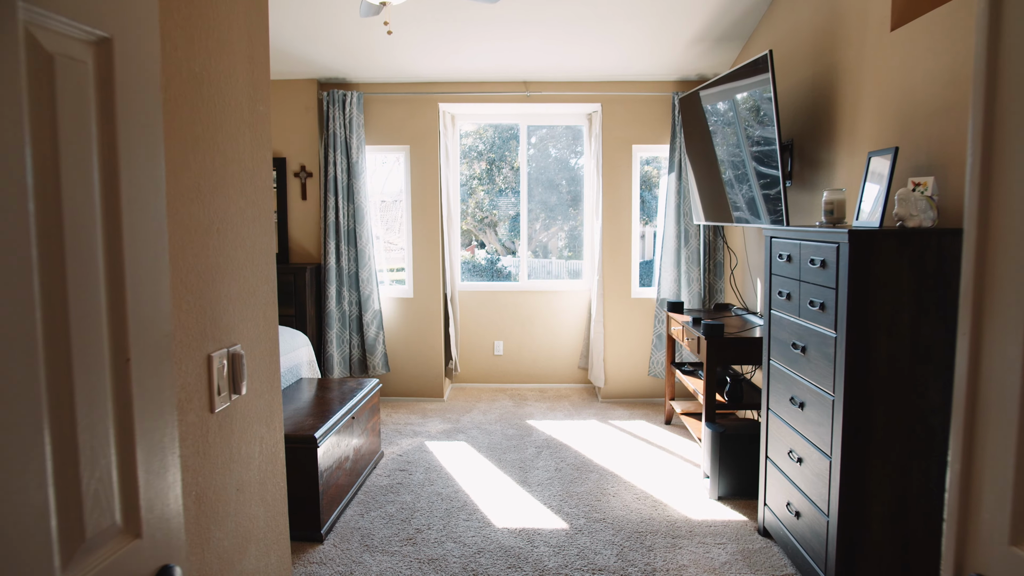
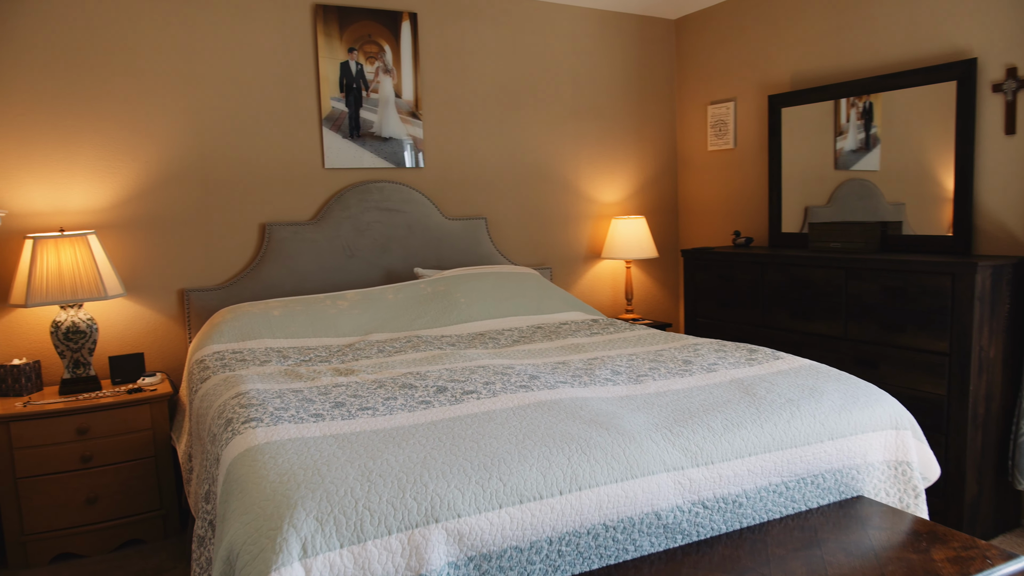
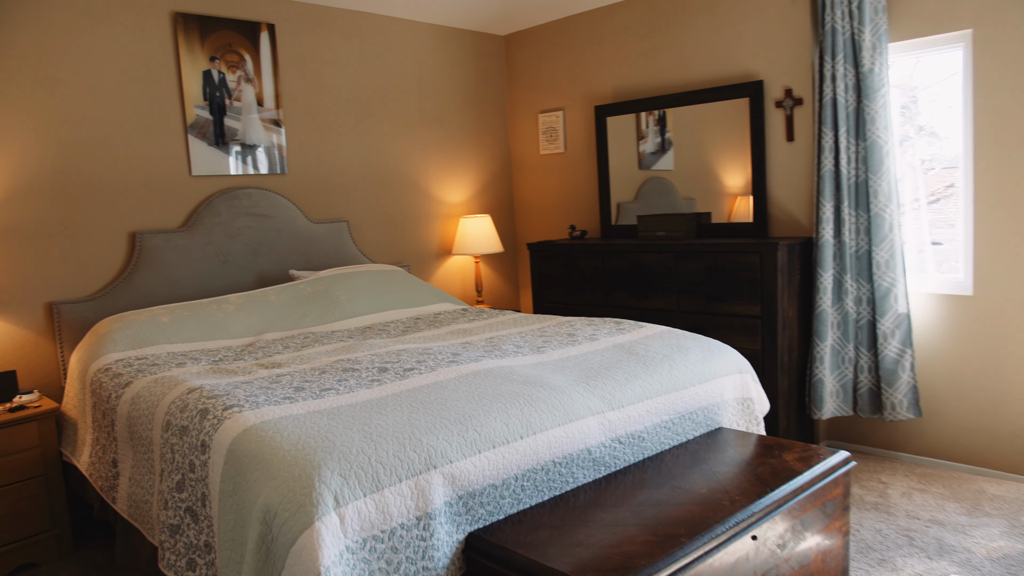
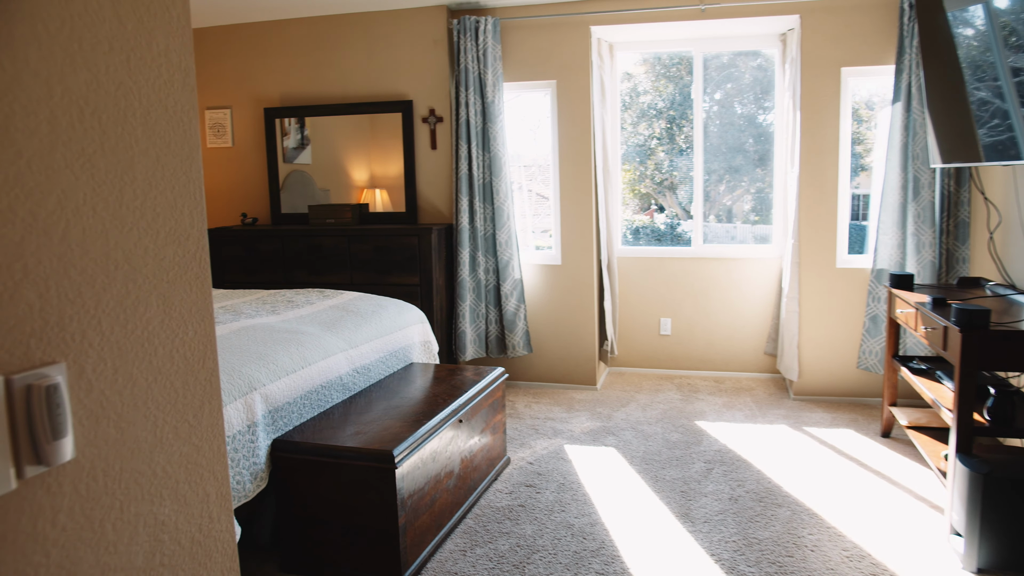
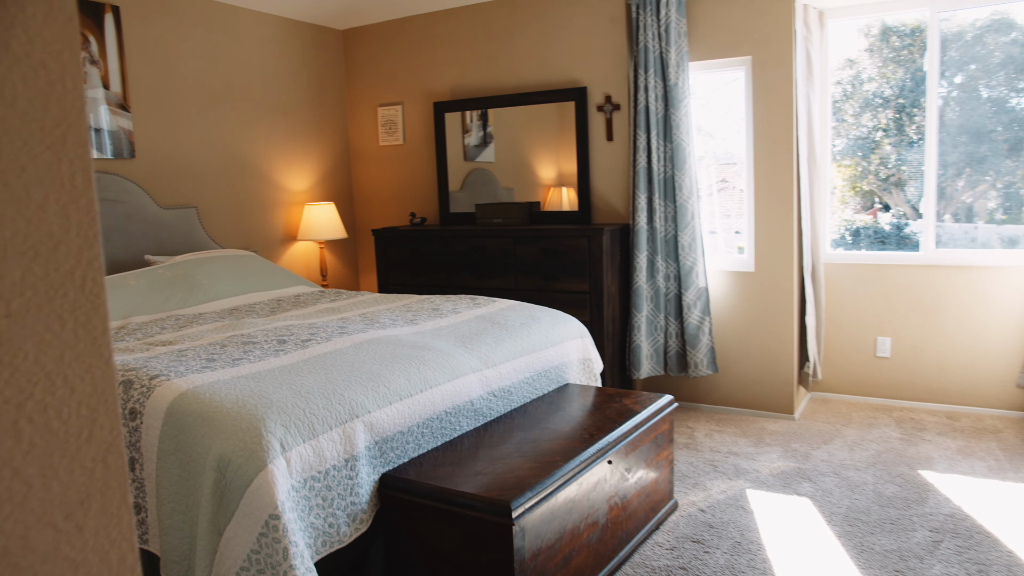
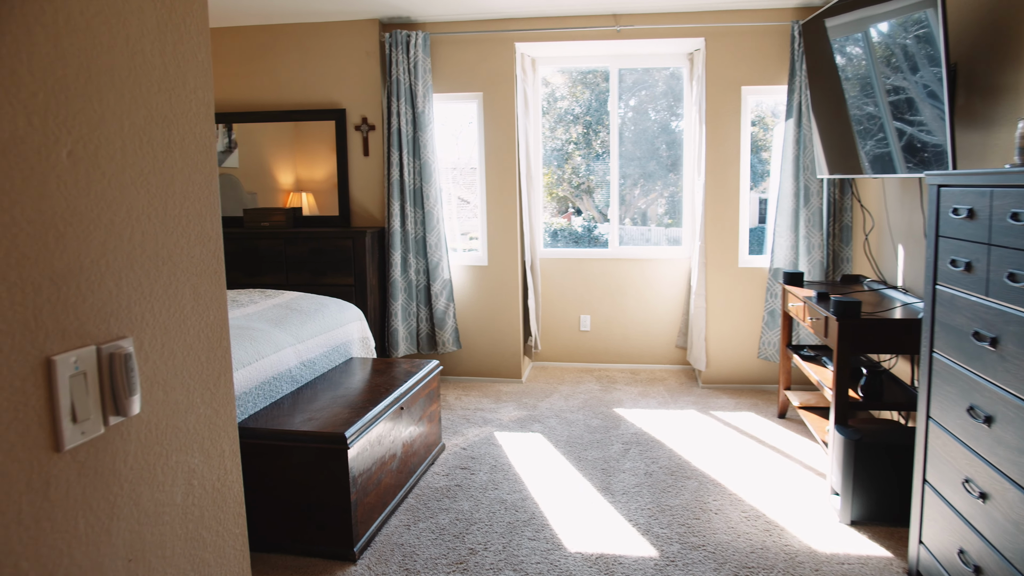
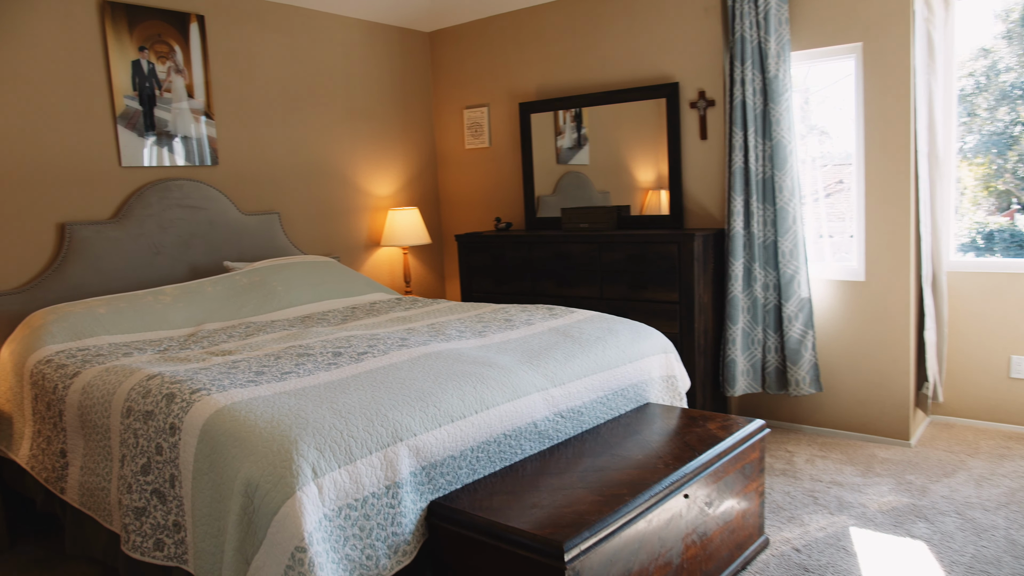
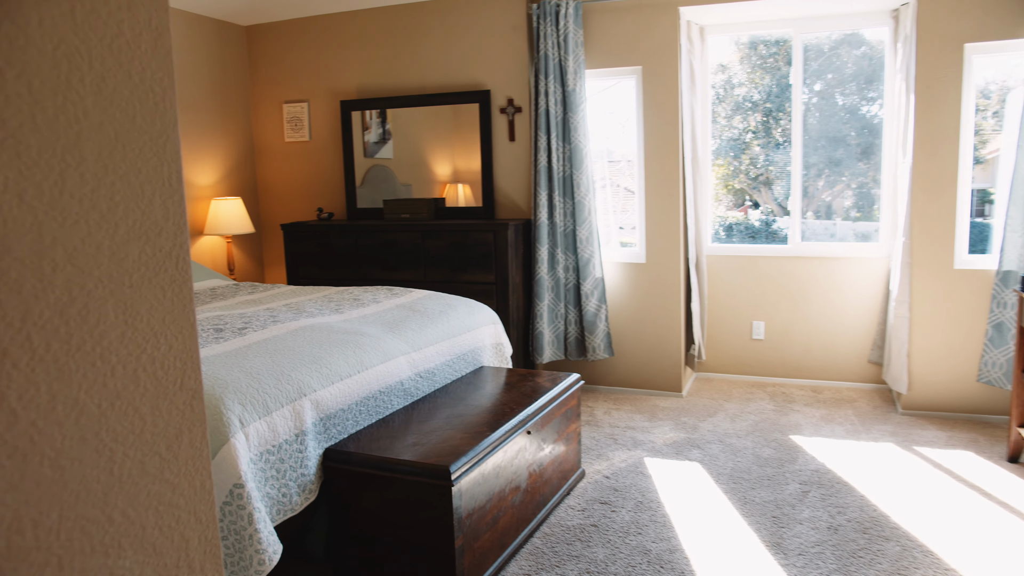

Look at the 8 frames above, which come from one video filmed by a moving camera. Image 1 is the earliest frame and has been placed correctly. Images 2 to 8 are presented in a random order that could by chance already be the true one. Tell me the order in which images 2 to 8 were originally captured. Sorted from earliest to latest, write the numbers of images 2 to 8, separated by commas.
6, 4, 8, 5, 7, 3, 2
